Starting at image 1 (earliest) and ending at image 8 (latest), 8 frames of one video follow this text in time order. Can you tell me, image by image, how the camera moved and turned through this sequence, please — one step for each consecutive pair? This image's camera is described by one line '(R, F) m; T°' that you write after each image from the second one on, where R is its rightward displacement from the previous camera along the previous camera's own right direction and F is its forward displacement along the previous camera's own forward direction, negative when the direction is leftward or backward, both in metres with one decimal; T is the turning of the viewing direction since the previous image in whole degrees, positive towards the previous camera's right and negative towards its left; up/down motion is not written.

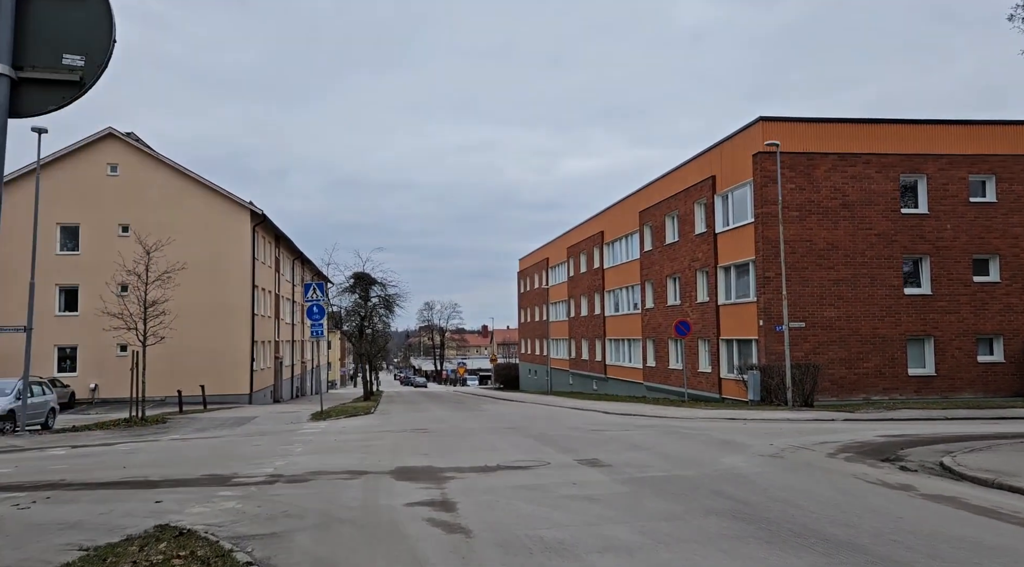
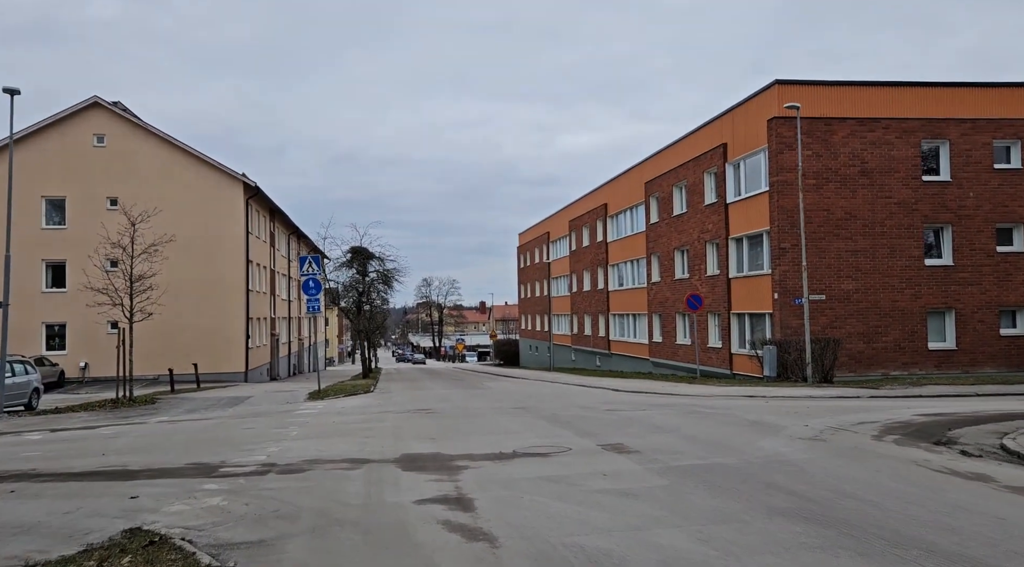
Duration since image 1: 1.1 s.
(-0.2, +1.1) m; 0°
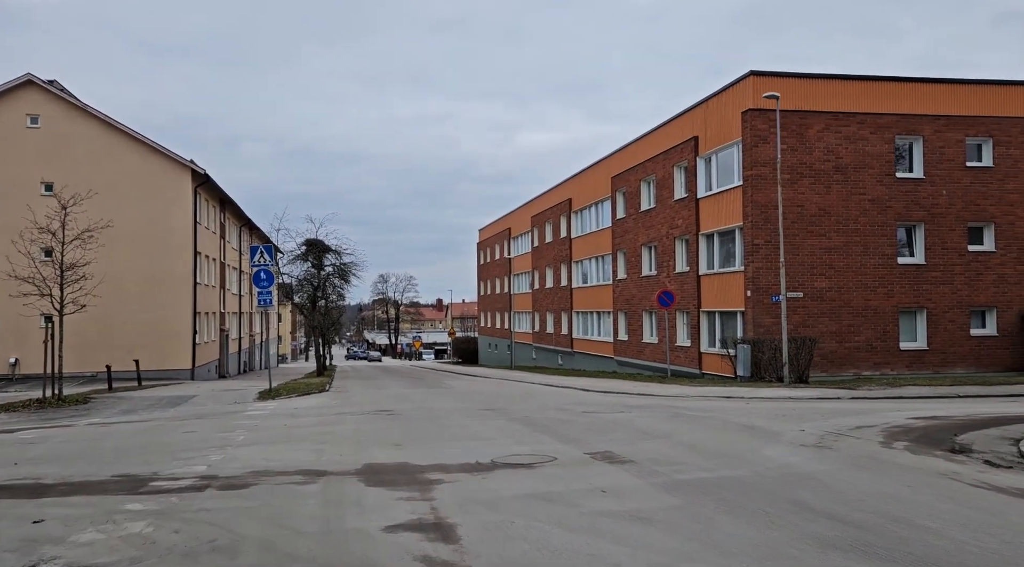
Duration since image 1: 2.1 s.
(-0.3, +1.1) m; +3°
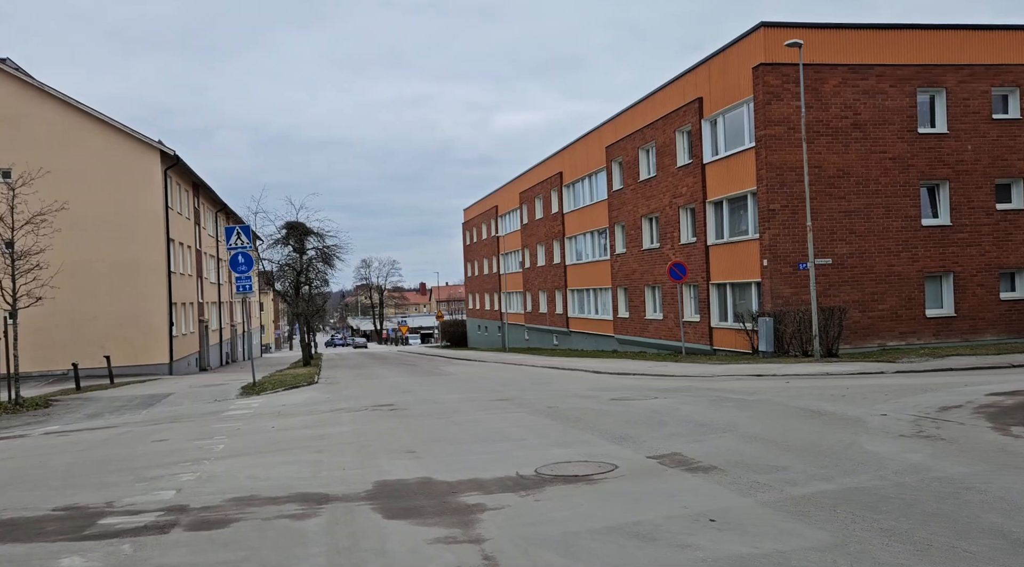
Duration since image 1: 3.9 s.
(-0.5, +1.8) m; +1°
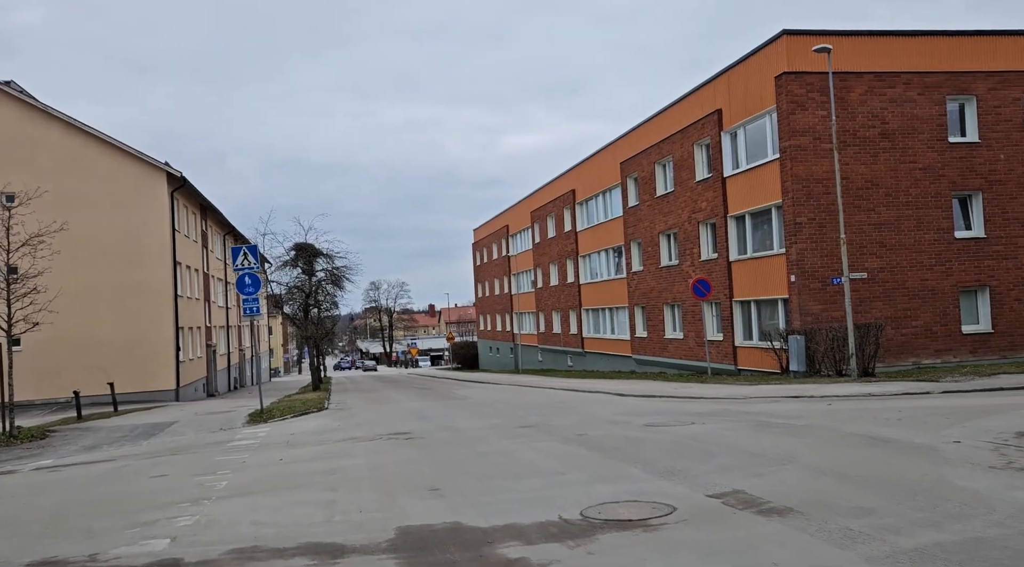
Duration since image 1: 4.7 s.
(-0.2, +0.8) m; -1°
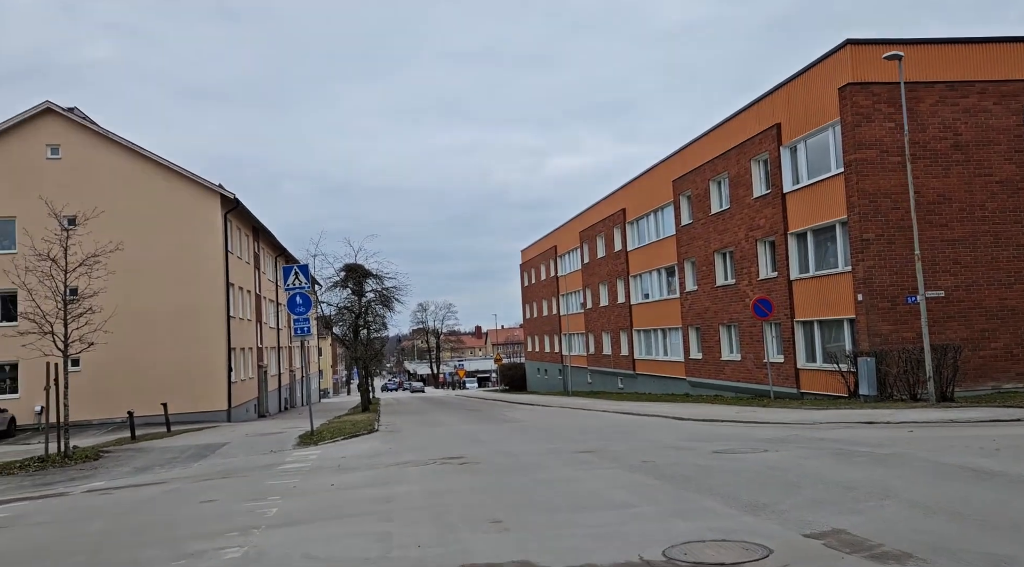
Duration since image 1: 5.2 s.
(-0.2, +0.5) m; -3°
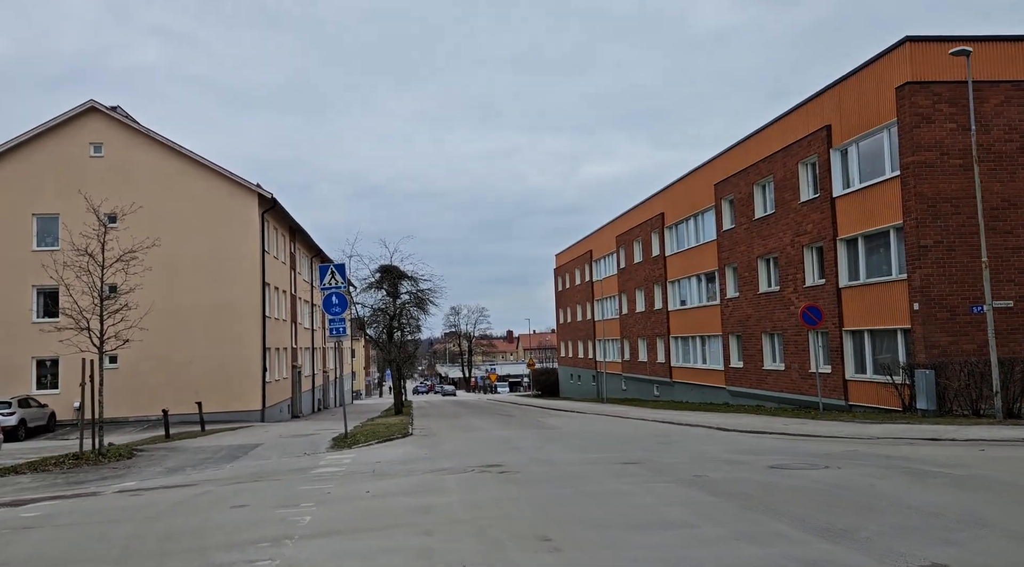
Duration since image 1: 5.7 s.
(-0.2, +0.5) m; -2°
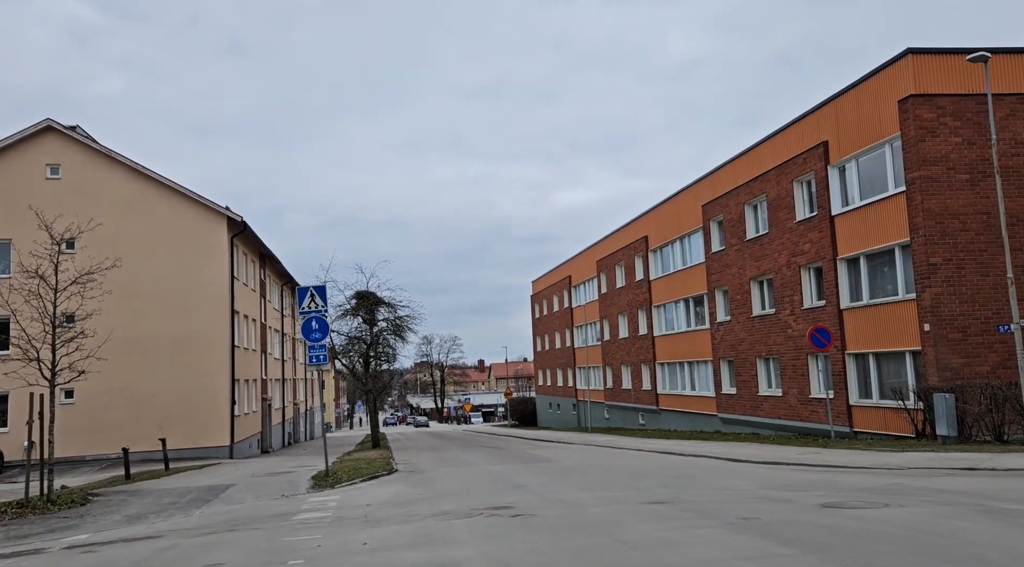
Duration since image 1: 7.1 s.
(-0.6, +1.3) m; +2°
